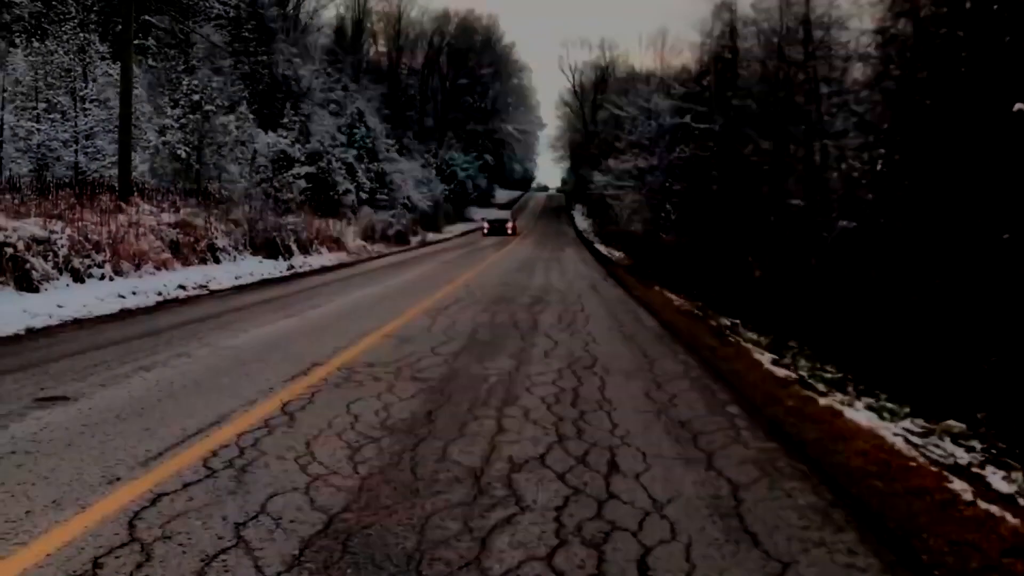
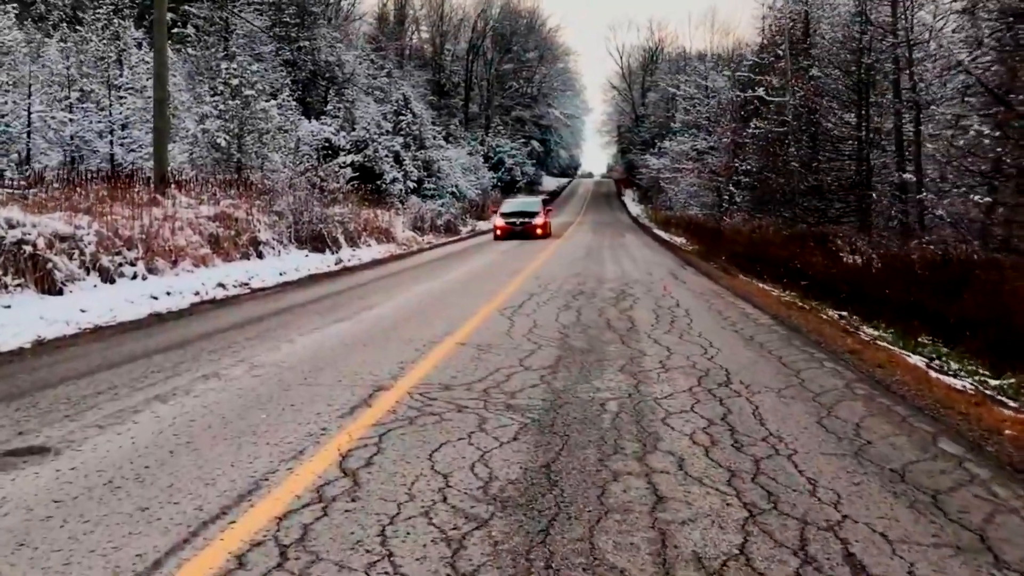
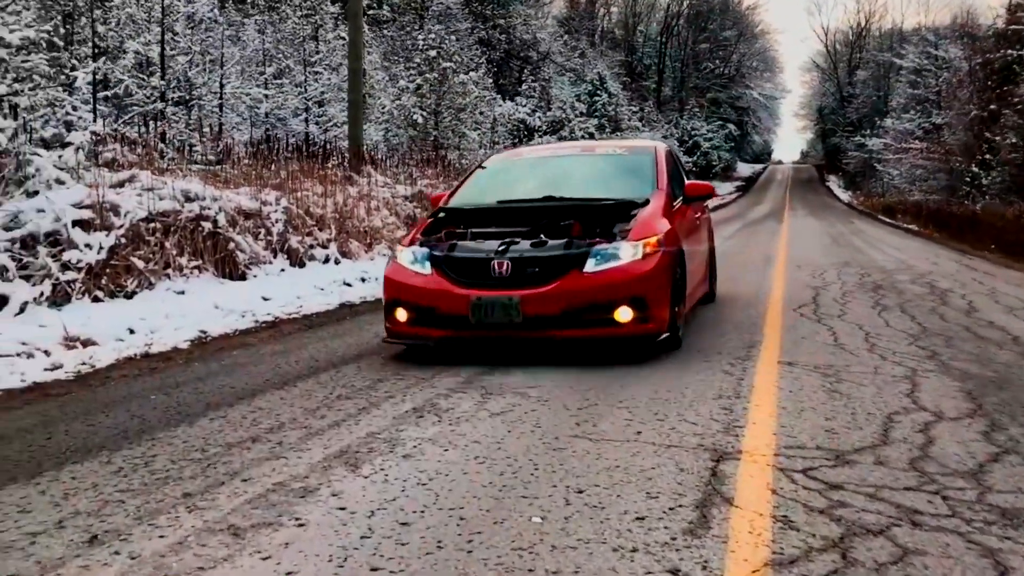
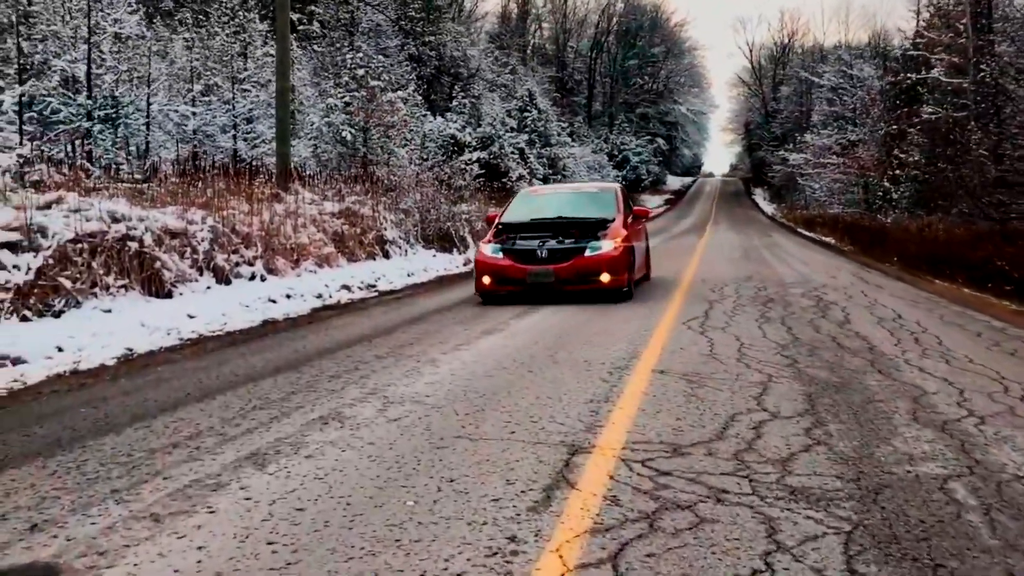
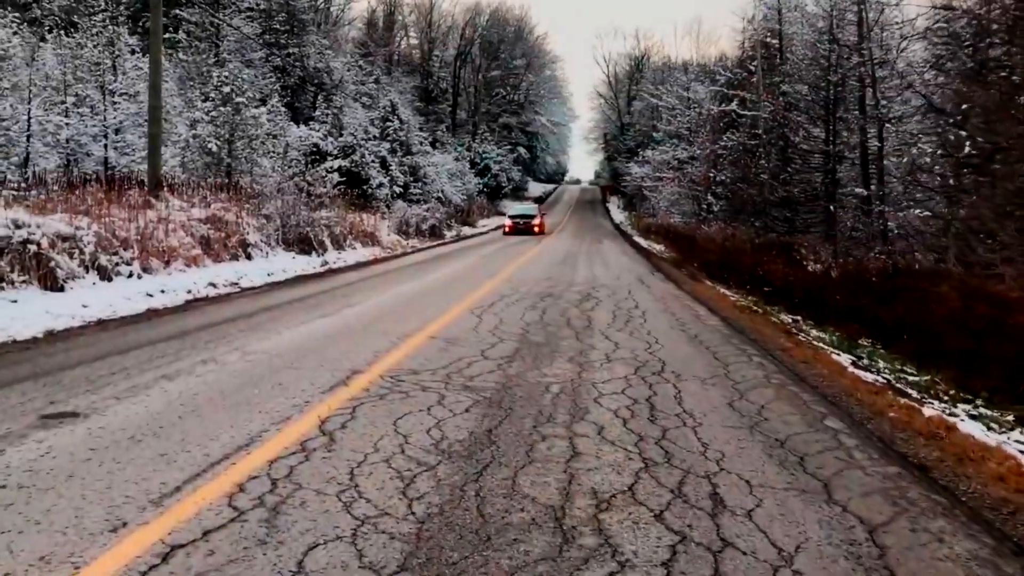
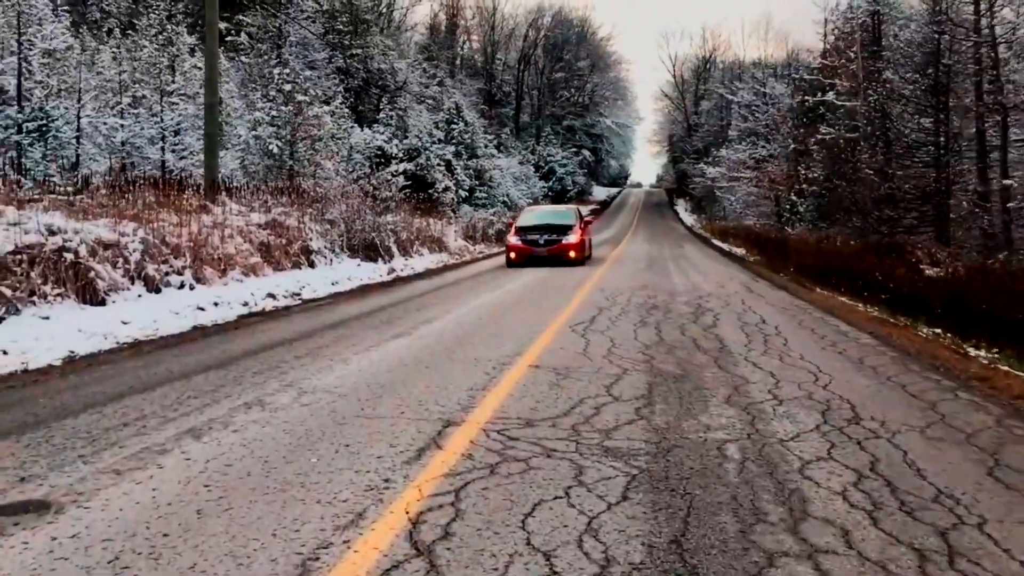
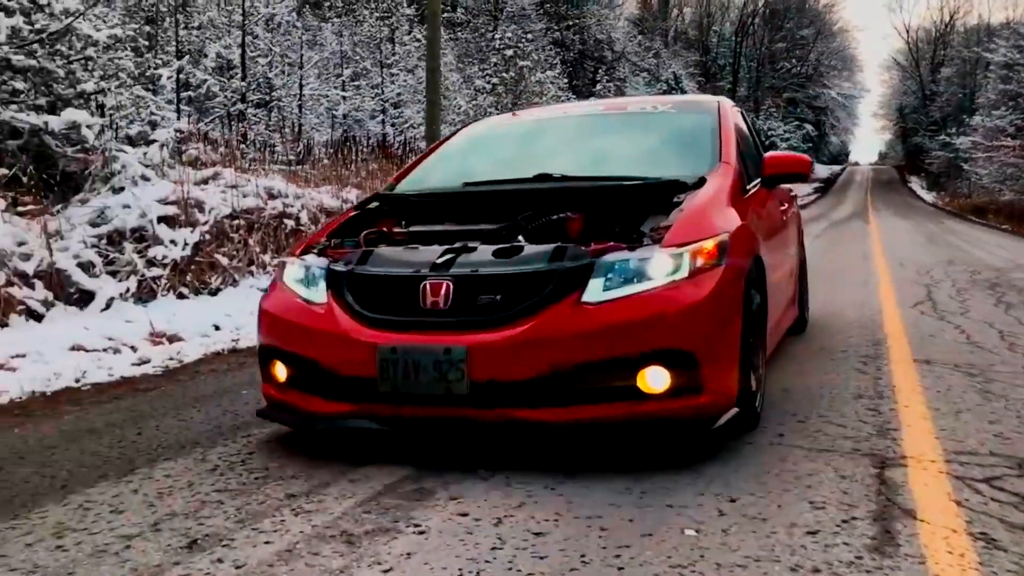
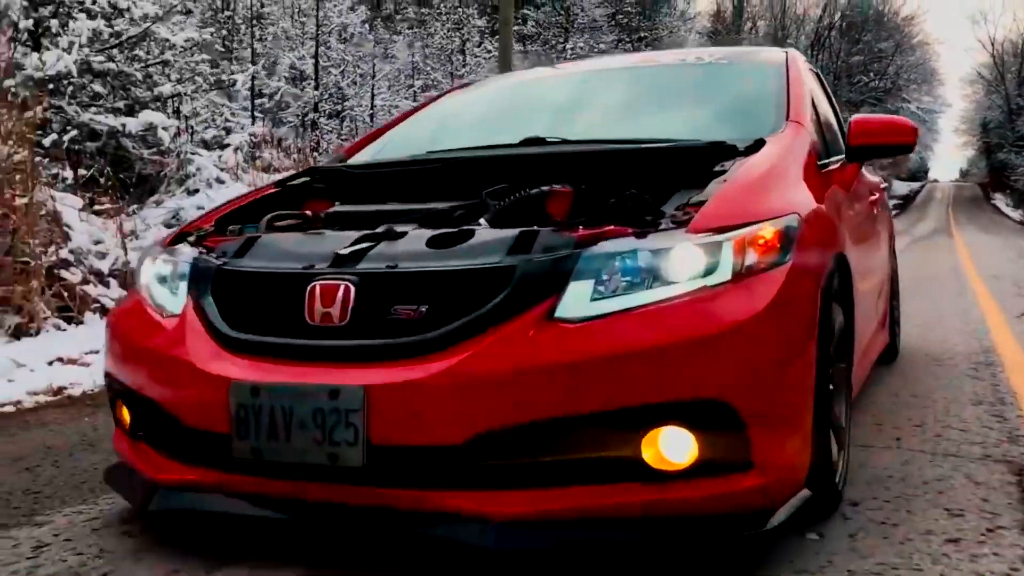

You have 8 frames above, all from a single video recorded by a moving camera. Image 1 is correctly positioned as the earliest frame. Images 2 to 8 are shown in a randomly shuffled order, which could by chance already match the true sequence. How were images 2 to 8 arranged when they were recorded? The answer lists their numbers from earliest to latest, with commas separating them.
5, 2, 6, 4, 3, 7, 8
